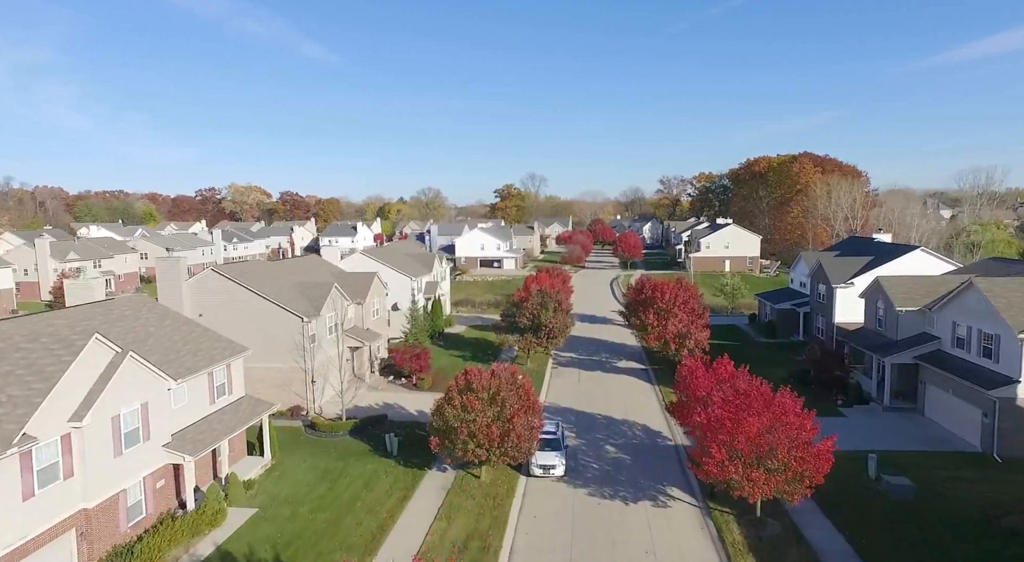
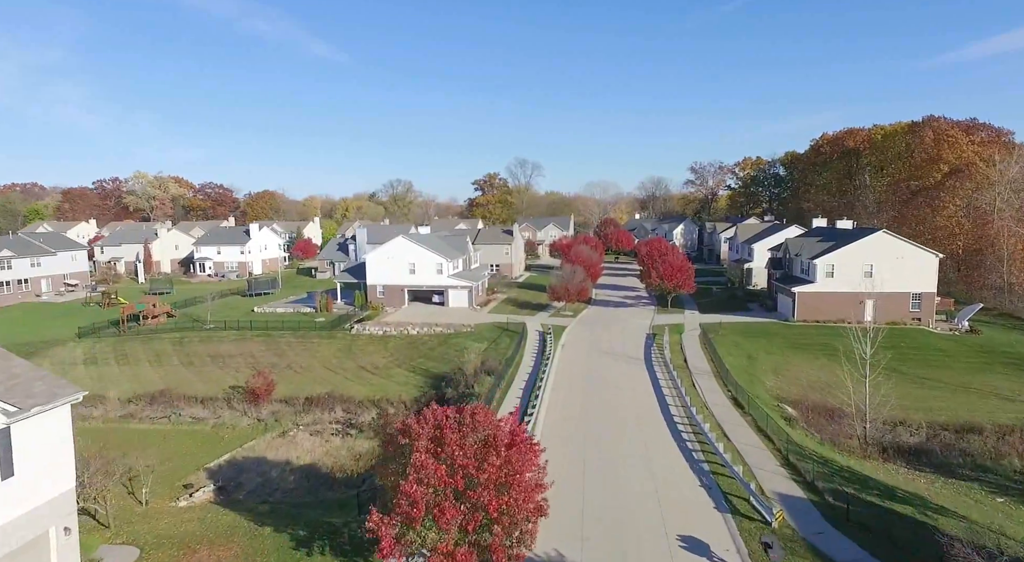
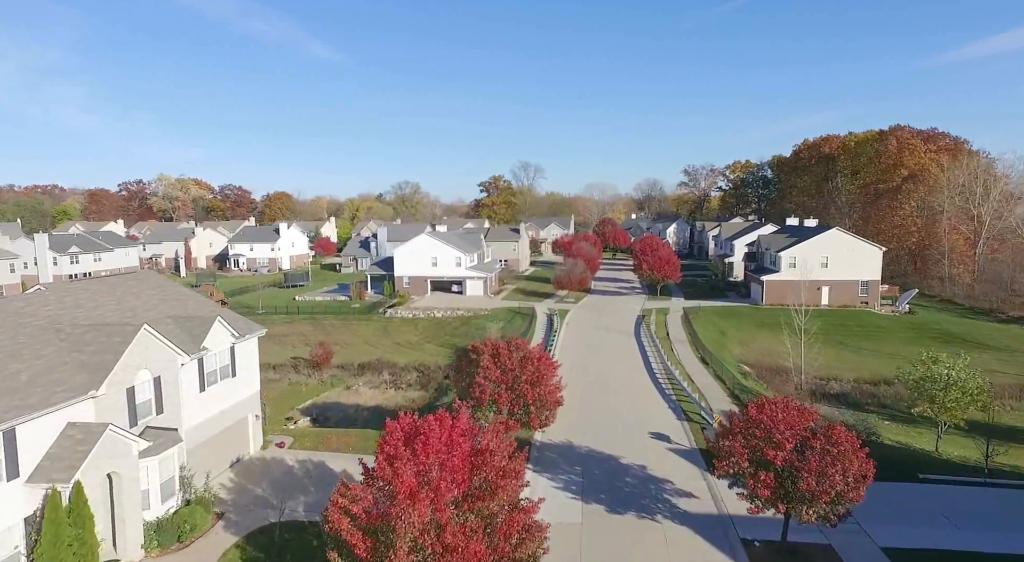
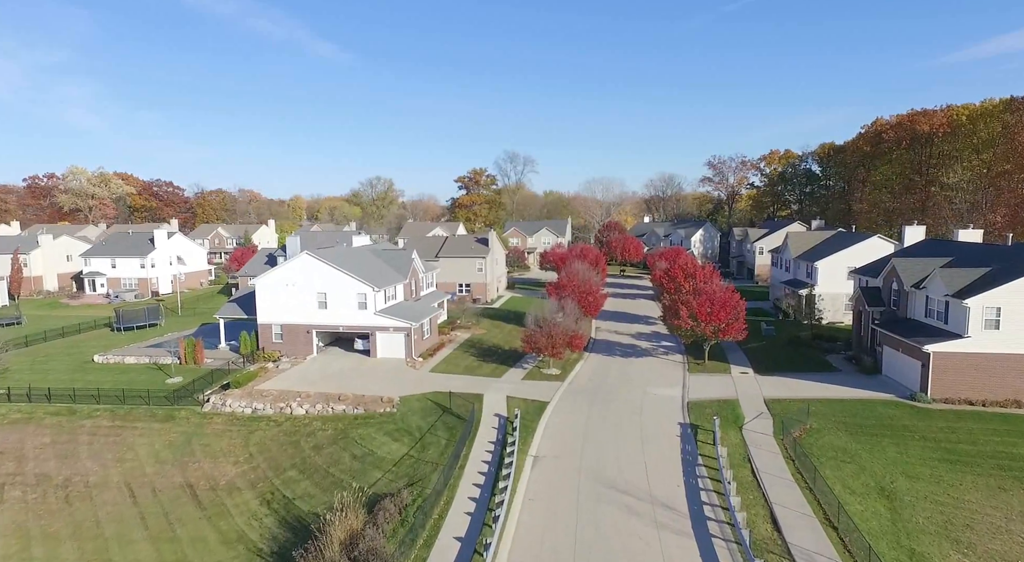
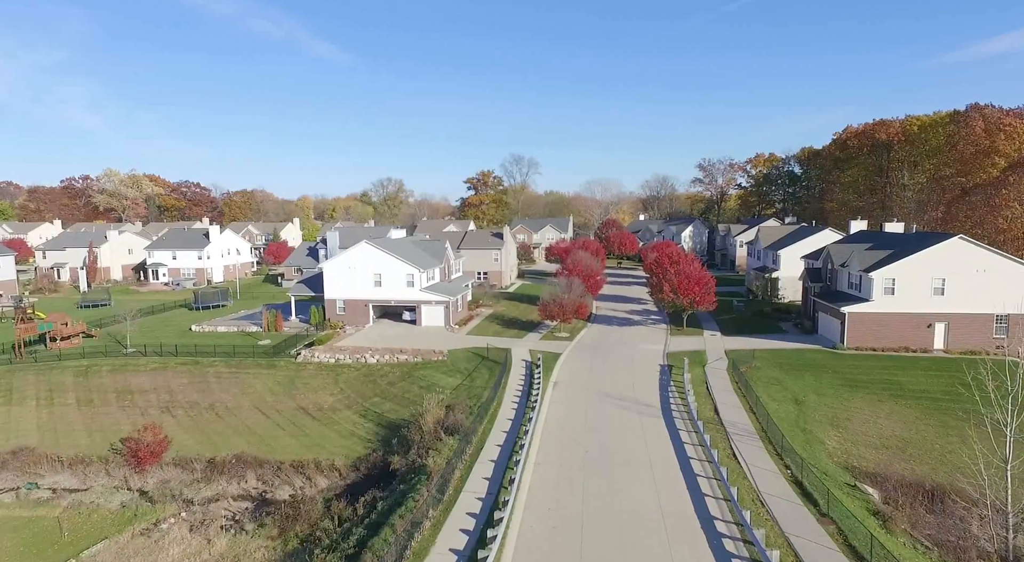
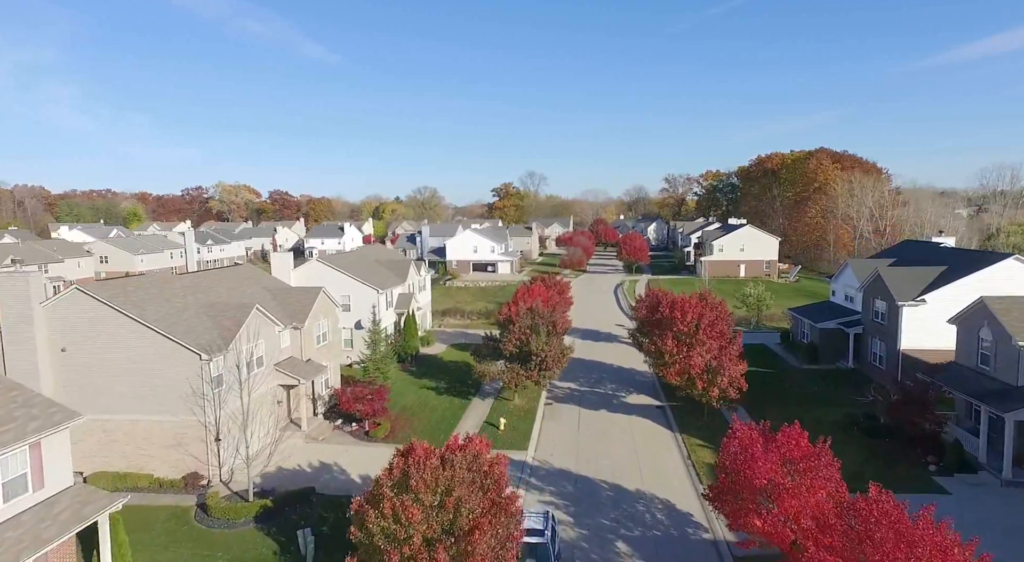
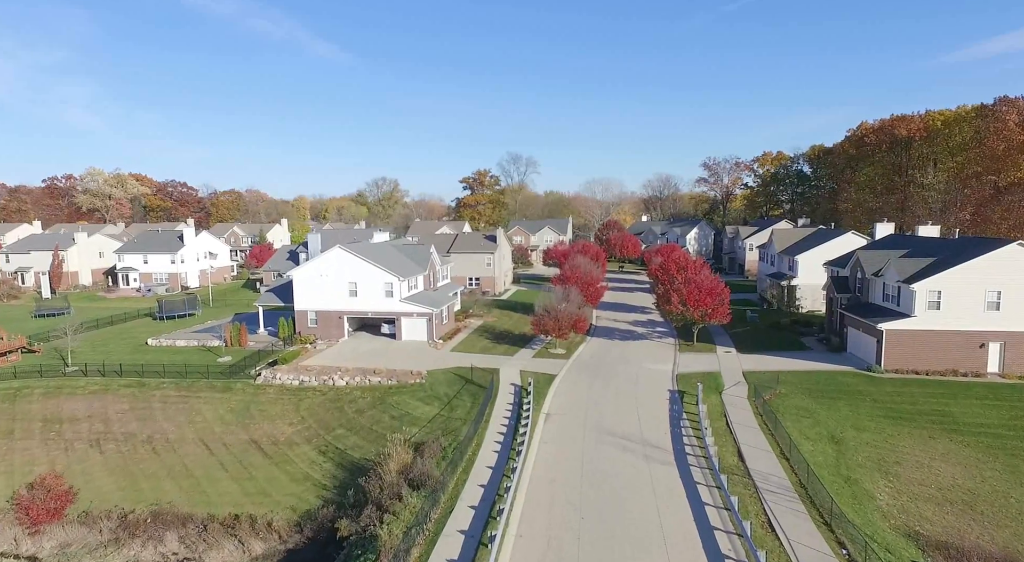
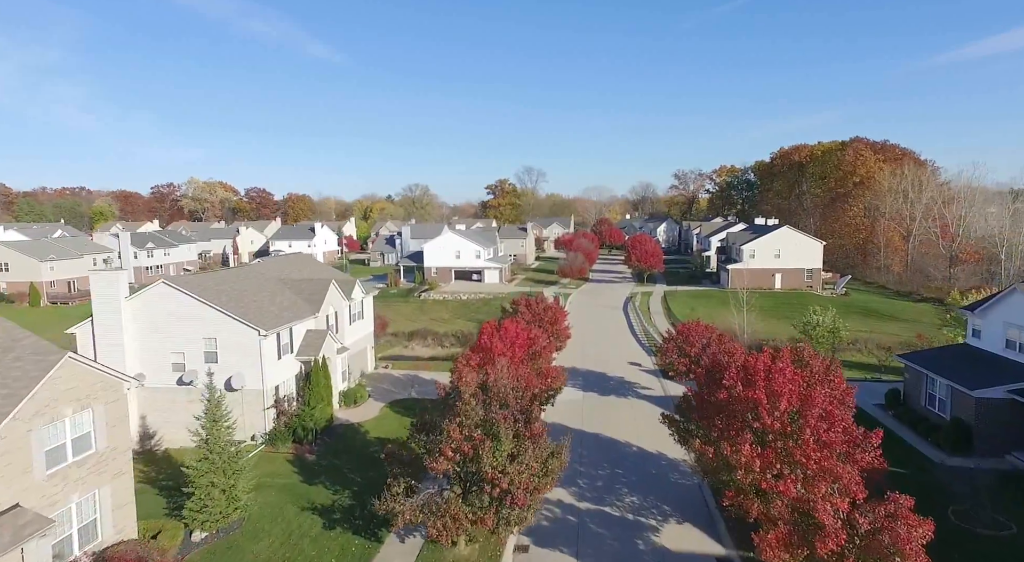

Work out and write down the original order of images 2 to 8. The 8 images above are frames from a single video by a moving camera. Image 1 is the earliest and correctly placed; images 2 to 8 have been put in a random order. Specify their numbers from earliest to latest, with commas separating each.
6, 8, 3, 2, 5, 7, 4
